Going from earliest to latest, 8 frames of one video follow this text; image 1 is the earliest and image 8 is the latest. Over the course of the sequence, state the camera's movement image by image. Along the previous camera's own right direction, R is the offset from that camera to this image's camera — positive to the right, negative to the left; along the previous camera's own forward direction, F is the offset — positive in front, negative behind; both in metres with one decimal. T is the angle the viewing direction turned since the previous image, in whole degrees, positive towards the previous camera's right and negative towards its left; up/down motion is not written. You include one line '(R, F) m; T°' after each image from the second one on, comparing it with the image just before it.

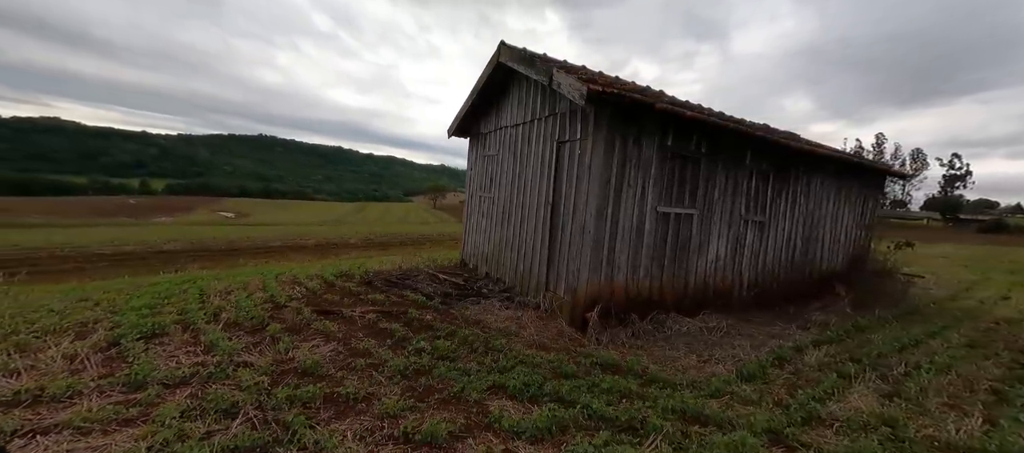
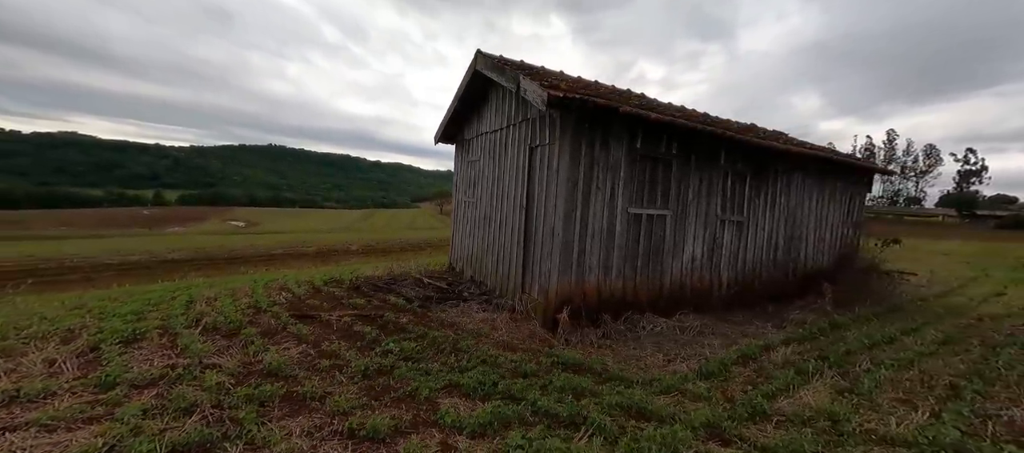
(+0.5, -0.1) m; -1°
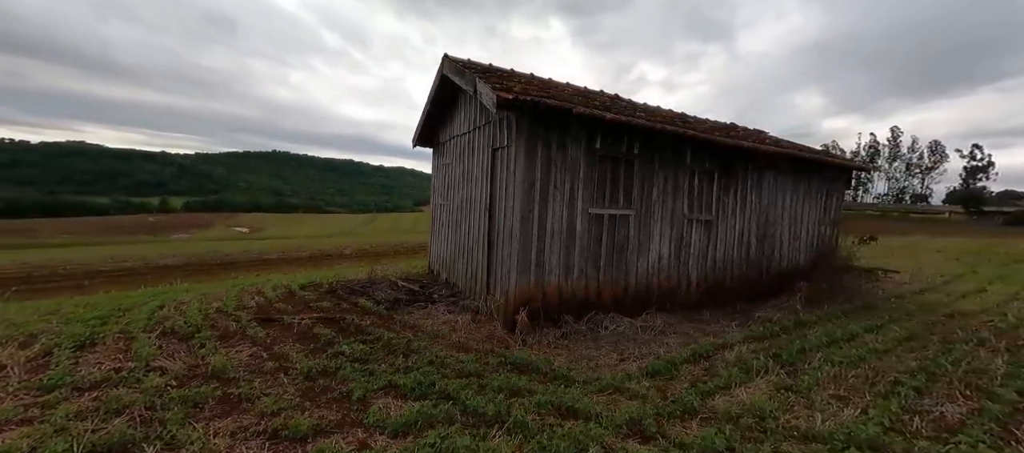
(+0.6, 0.0) m; -1°
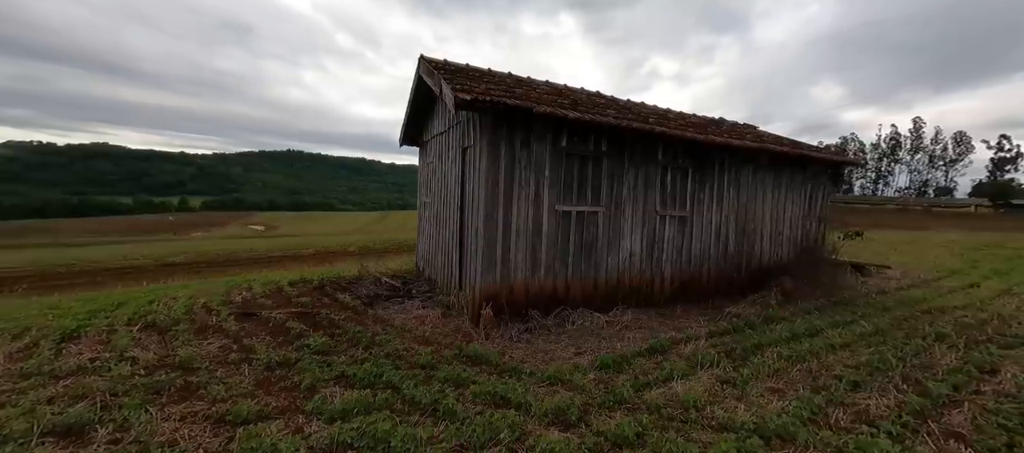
(+0.6, -0.1) m; -2°
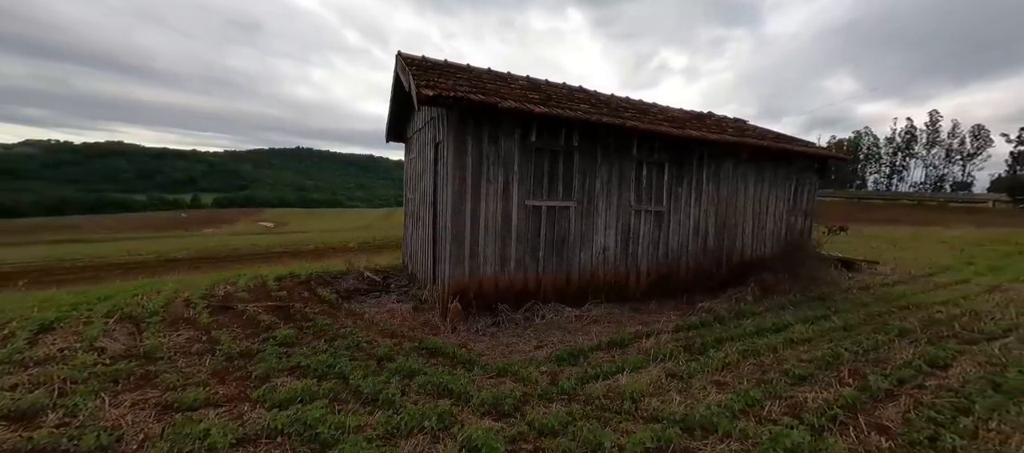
(+0.6, 0.0) m; -1°
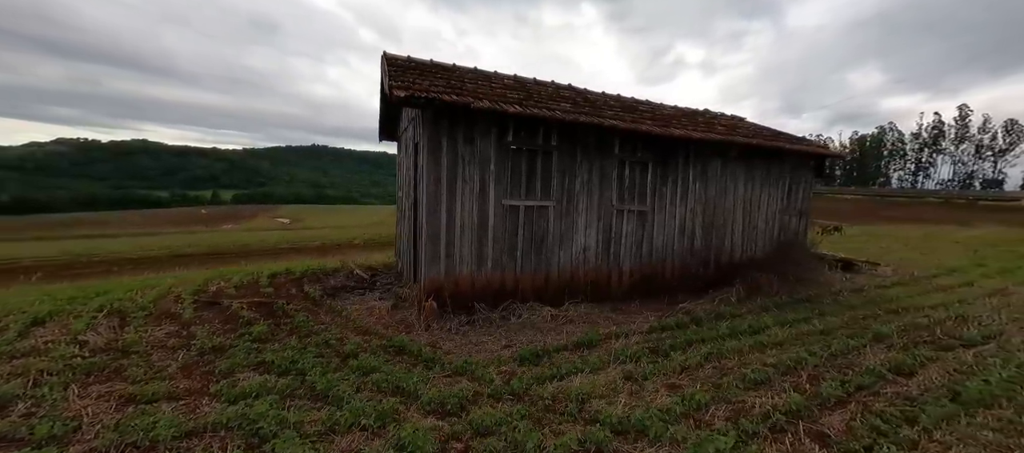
(+0.5, 0.0) m; -2°
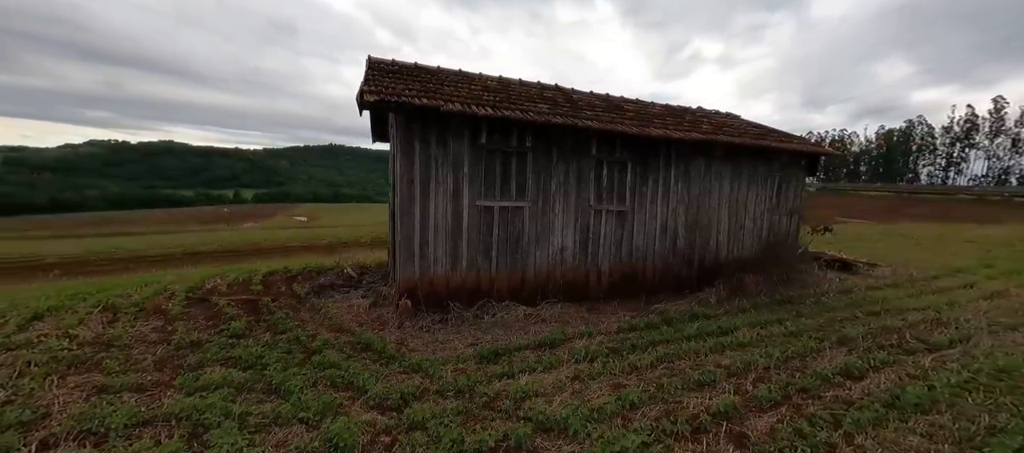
(+0.6, -0.1) m; -2°
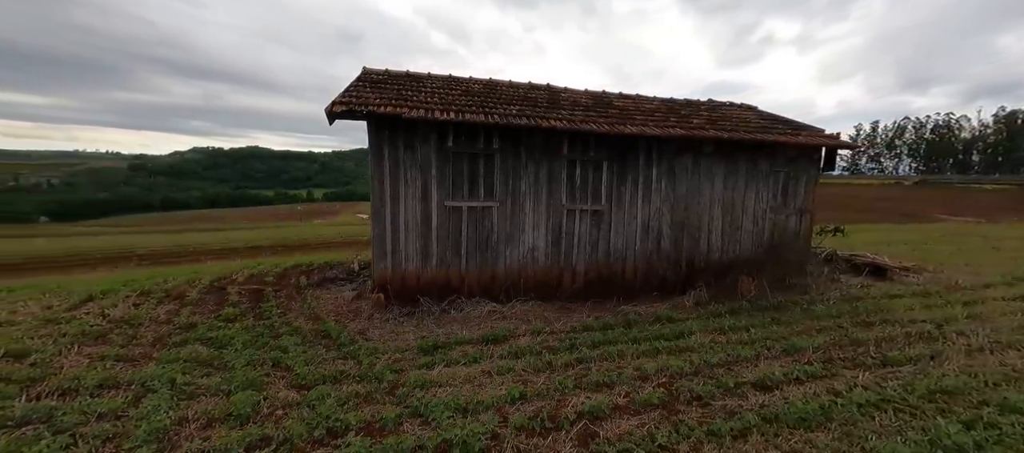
(+1.4, -0.1) m; -9°
